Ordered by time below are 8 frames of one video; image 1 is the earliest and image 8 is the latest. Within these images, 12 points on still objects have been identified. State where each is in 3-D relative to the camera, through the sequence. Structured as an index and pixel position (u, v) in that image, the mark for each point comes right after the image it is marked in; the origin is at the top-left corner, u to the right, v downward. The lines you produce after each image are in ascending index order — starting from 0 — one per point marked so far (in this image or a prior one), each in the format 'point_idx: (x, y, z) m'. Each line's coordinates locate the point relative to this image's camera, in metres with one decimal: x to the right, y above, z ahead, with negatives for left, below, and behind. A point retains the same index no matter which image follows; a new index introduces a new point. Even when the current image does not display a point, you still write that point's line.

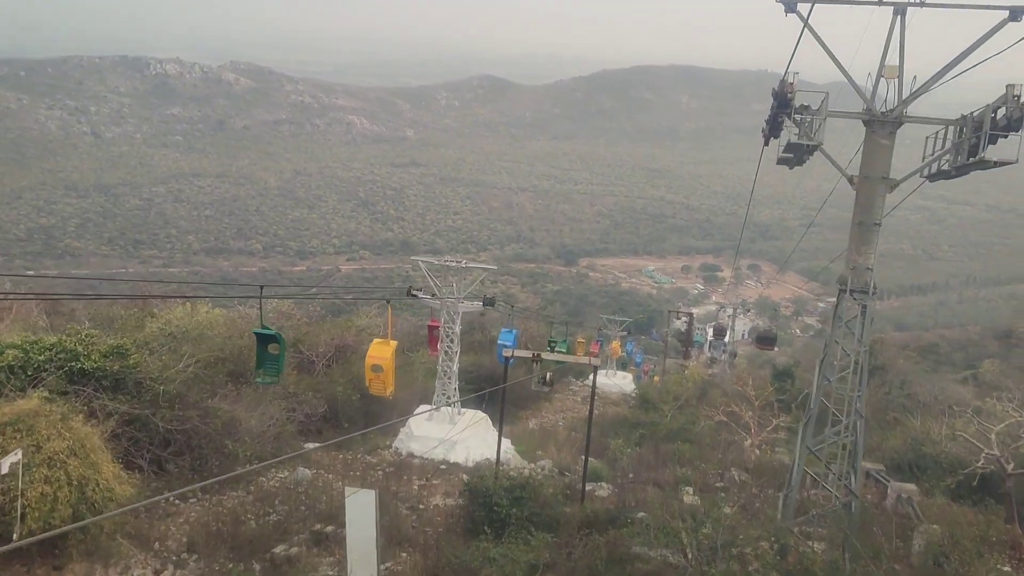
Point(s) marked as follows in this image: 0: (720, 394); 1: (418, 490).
0: (+5.6, -2.7, +19.3) m
1: (-1.1, -2.3, +8.1) m
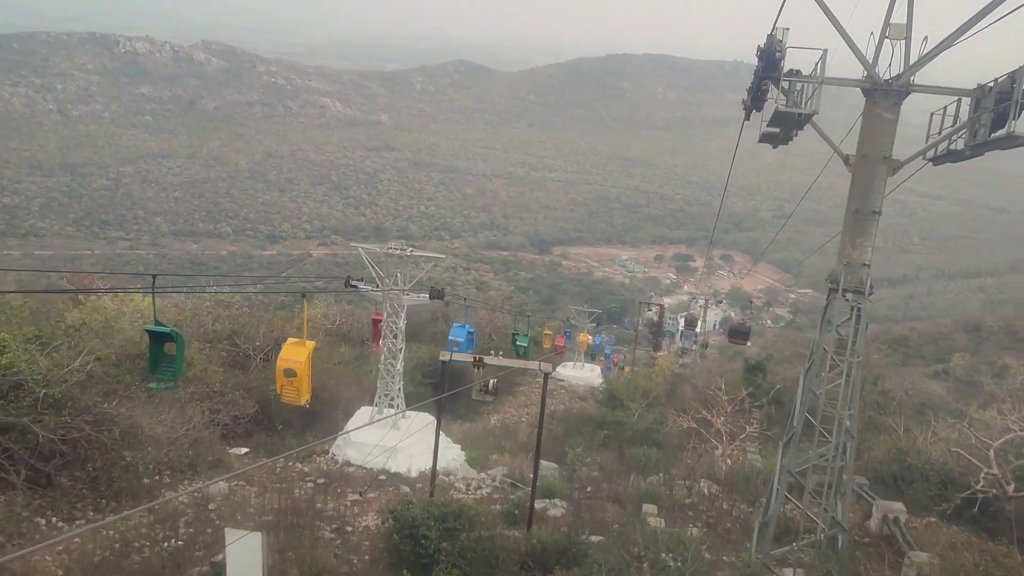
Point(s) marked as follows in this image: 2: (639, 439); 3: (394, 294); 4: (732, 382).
0: (+4.6, -2.5, +18.6) m
1: (-1.6, -2.2, +7.1) m
2: (+2.2, -2.6, +12.3) m
3: (-1.6, -0.1, +8.9) m
4: (+5.8, -2.5, +19.0) m
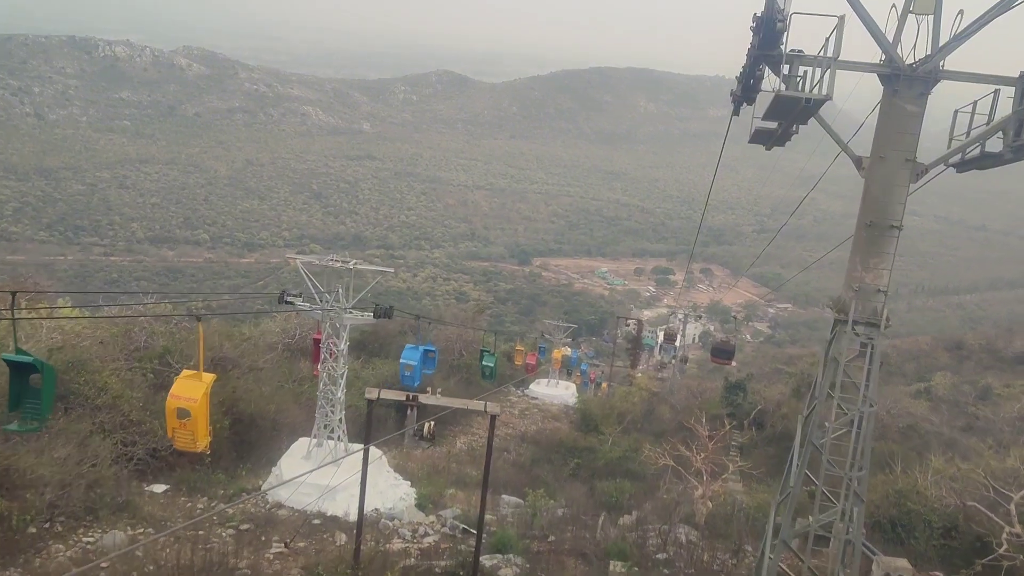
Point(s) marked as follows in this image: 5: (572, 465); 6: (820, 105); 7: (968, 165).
0: (+3.9, -2.9, +17.8) m
1: (-2.1, -2.3, +6.1) m
2: (+1.6, -2.9, +11.4) m
3: (-2.0, -0.3, +7.9) m
4: (+5.0, -2.9, +18.2) m
5: (+1.0, -2.9, +11.7) m
6: (+1.5, +0.9, +3.5) m
7: (+2.5, +0.7, +3.9) m
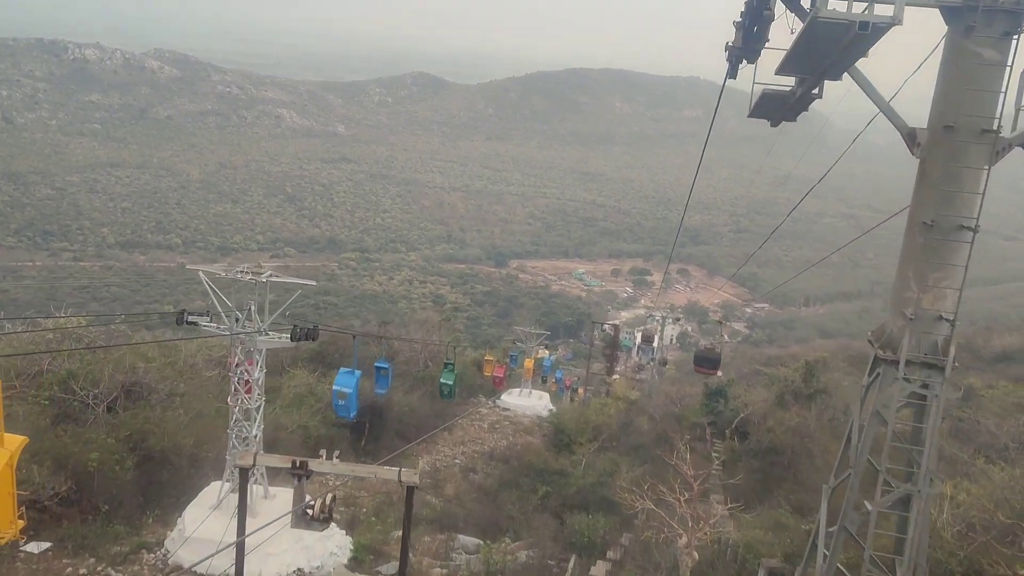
0: (+3.1, -3.0, +16.7) m
1: (-2.5, -2.5, +4.9) m
2: (+1.0, -3.0, +10.3) m
3: (-2.5, -0.5, +6.7) m
4: (+4.3, -3.0, +17.1) m
5: (+0.4, -3.0, +10.5) m
6: (+1.1, +0.8, +2.4) m
7: (+2.1, +0.6, +2.8) m
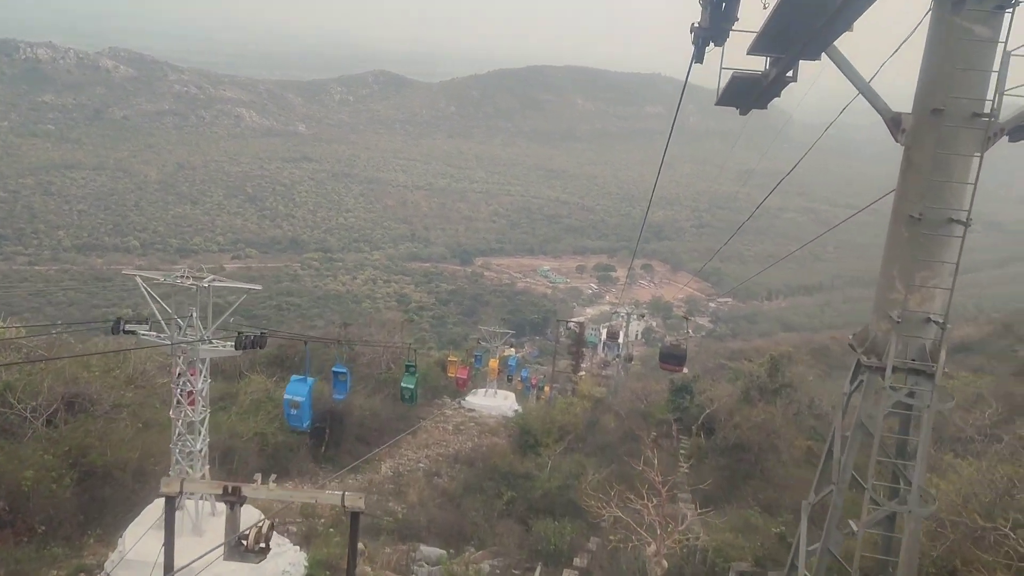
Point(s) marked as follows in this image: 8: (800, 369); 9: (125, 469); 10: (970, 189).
0: (+2.3, -2.9, +16.5) m
1: (-2.7, -2.5, +4.5) m
2: (+0.5, -3.0, +10.0) m
3: (-2.8, -0.5, +6.2) m
4: (+3.4, -2.9, +17.0) m
5: (-0.1, -3.0, +10.3) m
6: (+1.0, +0.8, +2.1) m
7: (+1.9, +0.6, +2.6) m
8: (+8.0, -2.3, +19.9) m
9: (-4.8, -2.2, +8.9) m
10: (+1.5, +0.3, +2.3) m
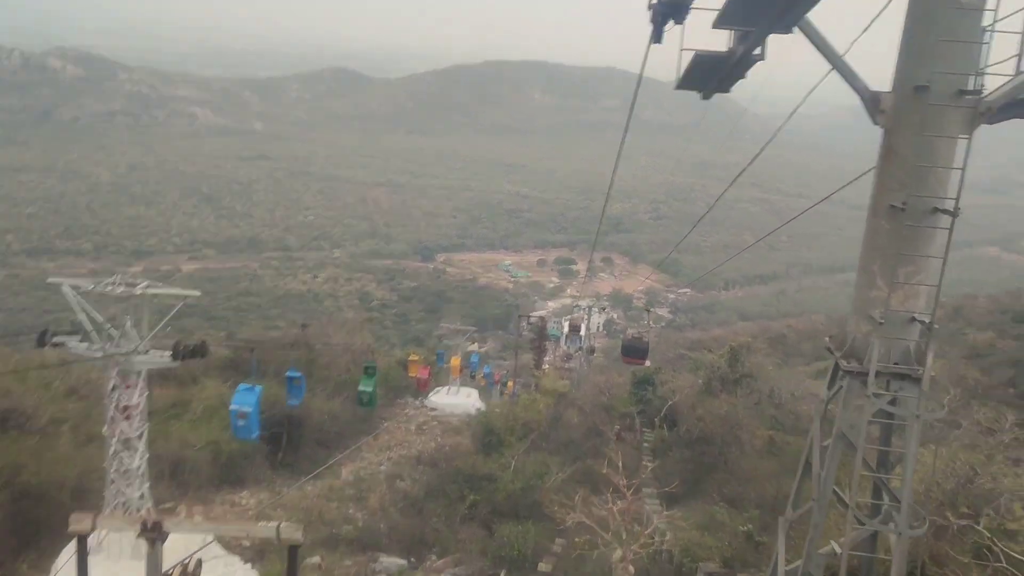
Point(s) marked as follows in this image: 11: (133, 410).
0: (+1.5, -2.8, +16.4) m
1: (-2.9, -2.6, +4.1) m
2: (+0.1, -3.0, +9.8) m
3: (-3.2, -0.6, +5.8) m
4: (+2.6, -2.7, +16.9) m
5: (-0.6, -3.0, +10.0) m
6: (+0.8, +0.8, +1.9) m
7: (+1.7, +0.6, +2.4) m
8: (+7.0, -2.0, +20.0) m
9: (-5.2, -2.3, +8.4) m
10: (+1.3, +0.3, +2.1) m
11: (-3.2, -1.0, +6.0) m
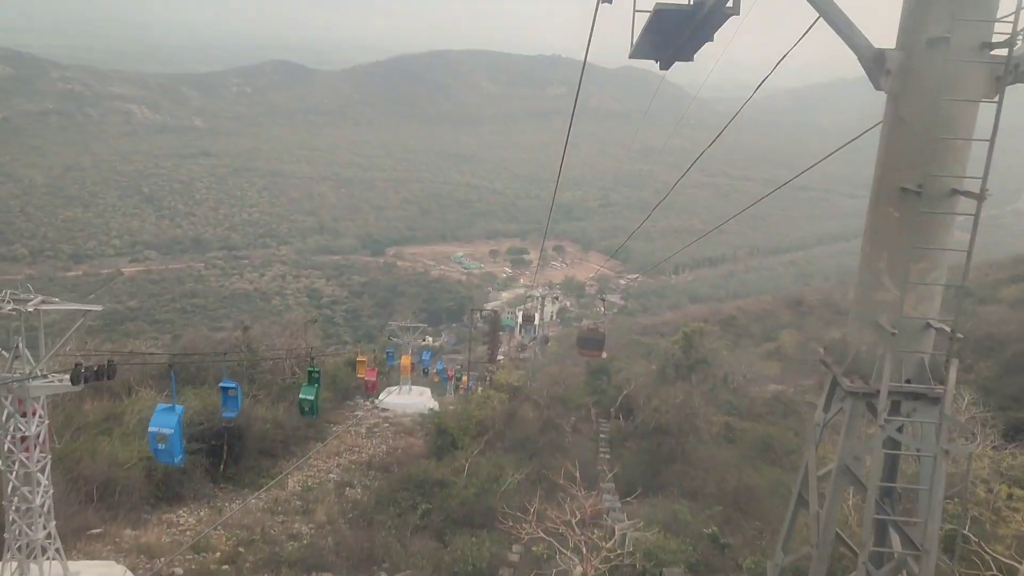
0: (+0.5, -2.6, +16.0) m
1: (-3.1, -2.7, +3.5) m
2: (-0.5, -2.9, +9.4) m
3: (-3.6, -0.7, +5.2) m
4: (+1.5, -2.5, +16.6) m
5: (-1.2, -3.0, +9.5) m
6: (+0.6, +0.8, +1.5) m
7: (+1.5, +0.6, +2.0) m
8: (+5.6, -1.6, +20.0) m
9: (-5.7, -2.5, +7.6) m
10: (+1.1, +0.3, +1.8) m
11: (-3.6, -1.1, +5.4) m
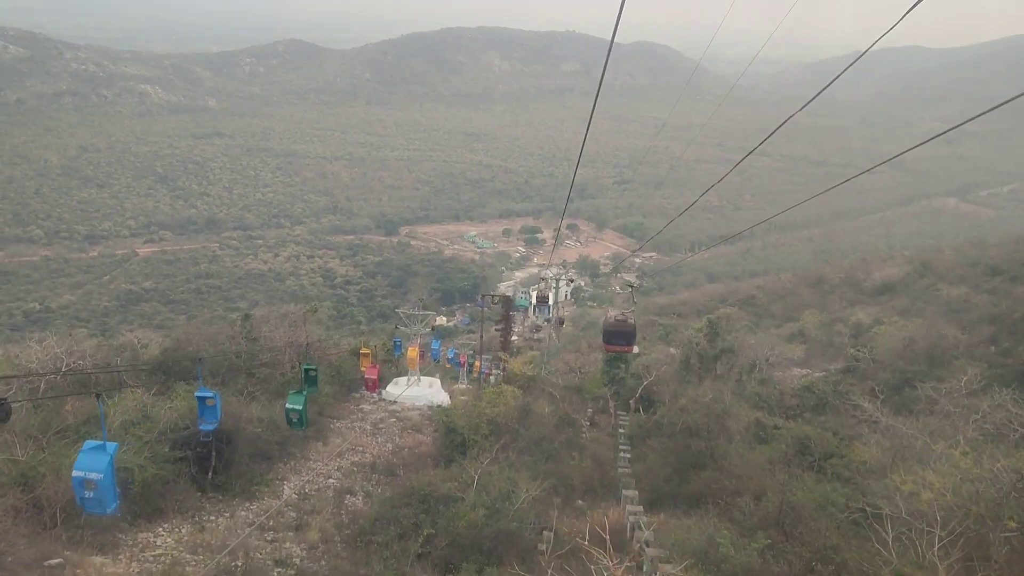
0: (+0.7, -2.4, +14.9) m
1: (-3.1, -2.9, +2.4) m
2: (-0.4, -2.9, +8.3) m
3: (-3.5, -0.8, +4.1) m
4: (+1.8, -2.2, +15.5) m
5: (-1.1, -2.9, +8.4) m
6: (+0.6, +0.6, +0.2) m
7: (+1.5, +0.5, +0.8) m
8: (+6.0, -1.2, +18.7) m
9: (-5.6, -2.5, +6.6) m
10: (+1.1, +0.2, +0.5) m
11: (-3.5, -1.2, +4.3) m
